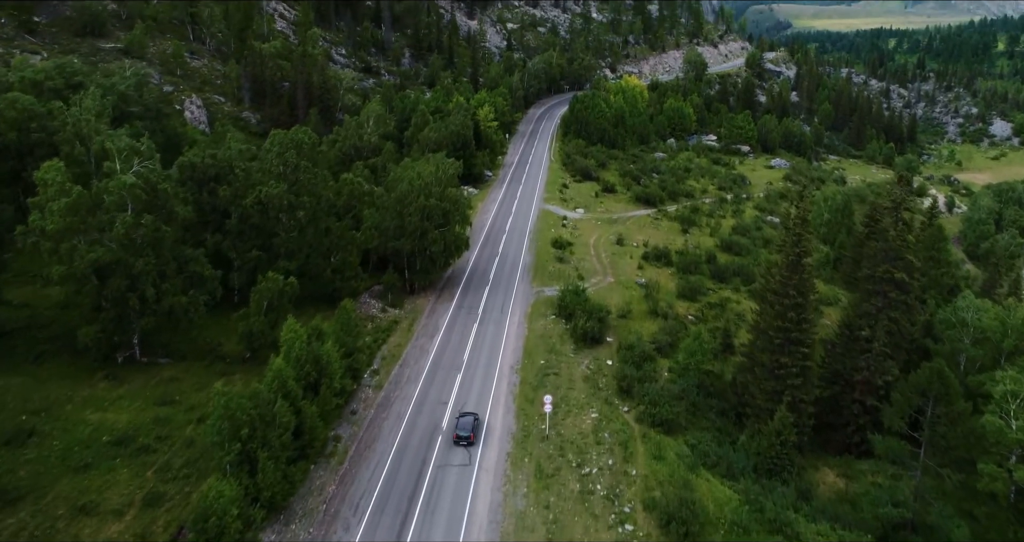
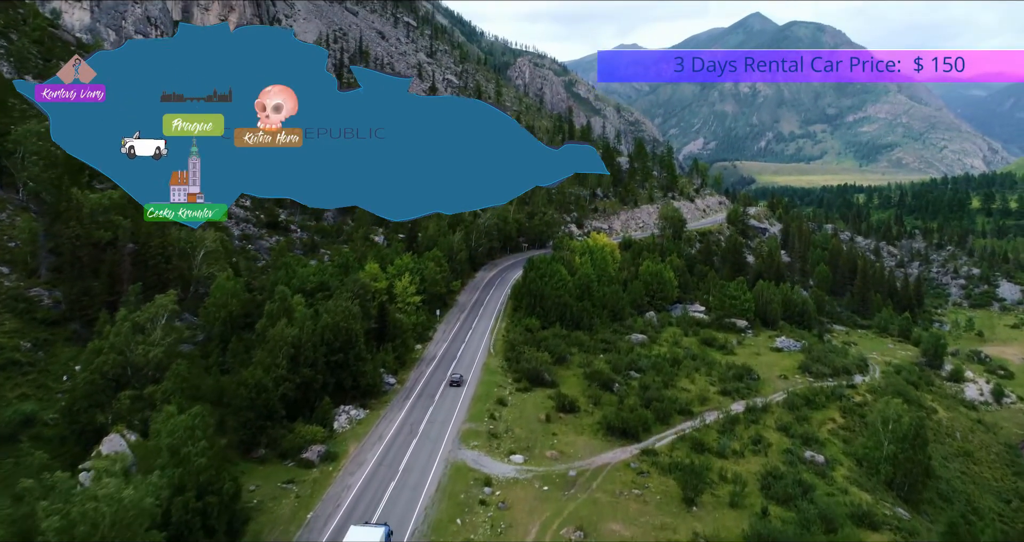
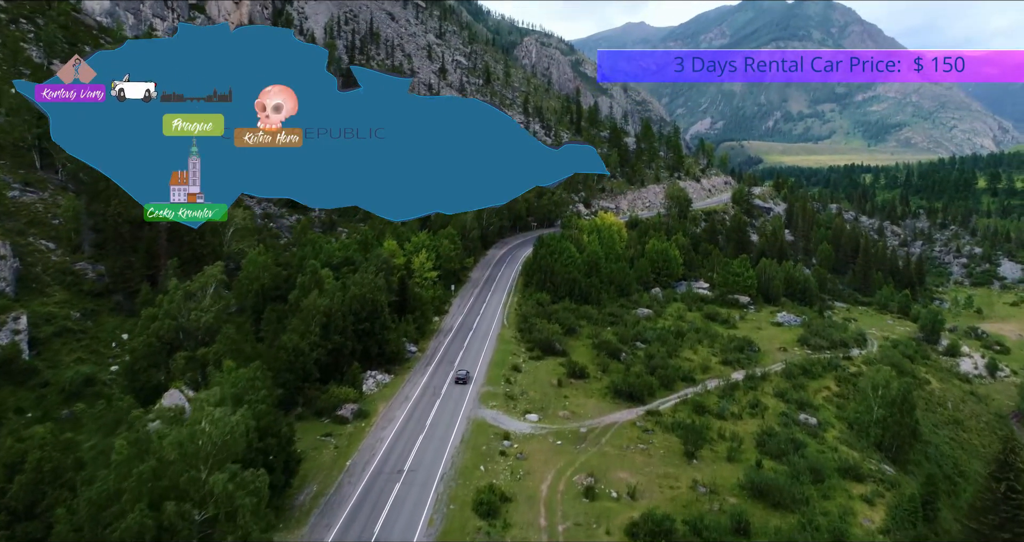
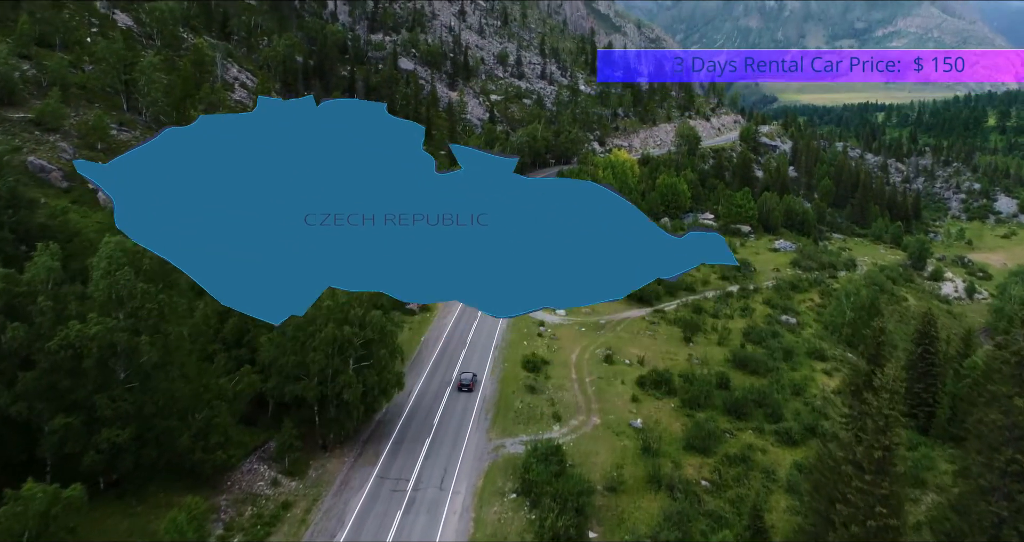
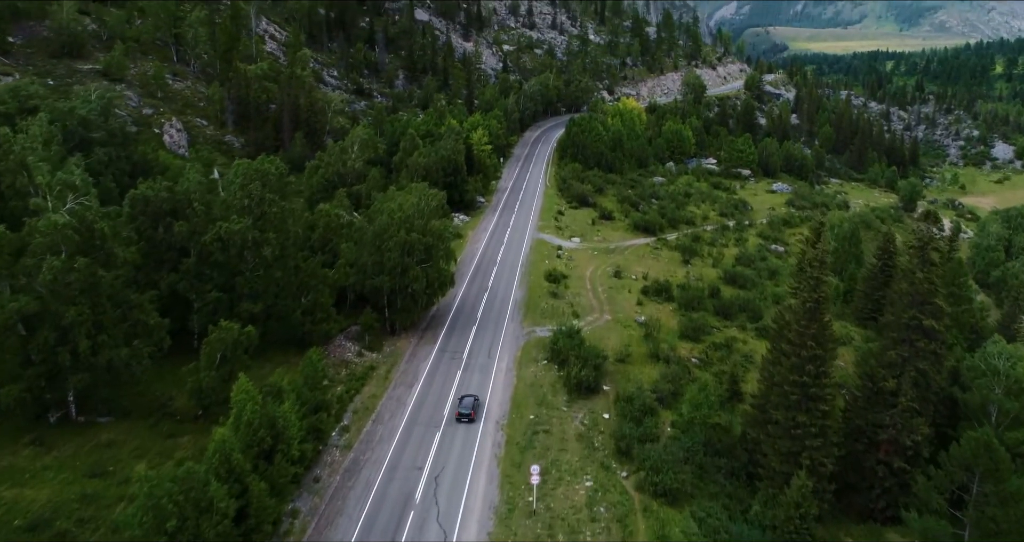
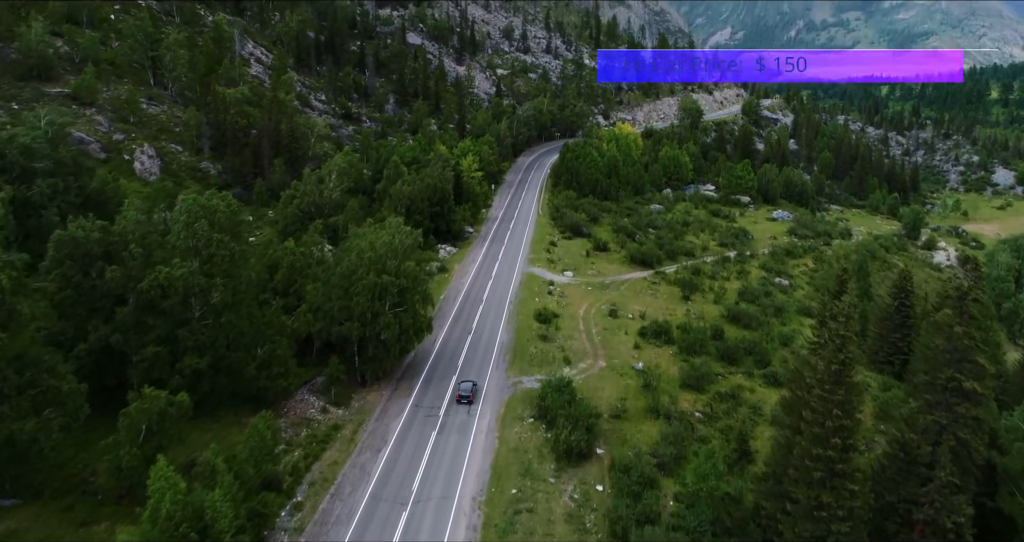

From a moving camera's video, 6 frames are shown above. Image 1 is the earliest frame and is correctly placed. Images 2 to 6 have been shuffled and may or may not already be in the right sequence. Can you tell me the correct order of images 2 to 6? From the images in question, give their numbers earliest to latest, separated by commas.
5, 6, 4, 3, 2
